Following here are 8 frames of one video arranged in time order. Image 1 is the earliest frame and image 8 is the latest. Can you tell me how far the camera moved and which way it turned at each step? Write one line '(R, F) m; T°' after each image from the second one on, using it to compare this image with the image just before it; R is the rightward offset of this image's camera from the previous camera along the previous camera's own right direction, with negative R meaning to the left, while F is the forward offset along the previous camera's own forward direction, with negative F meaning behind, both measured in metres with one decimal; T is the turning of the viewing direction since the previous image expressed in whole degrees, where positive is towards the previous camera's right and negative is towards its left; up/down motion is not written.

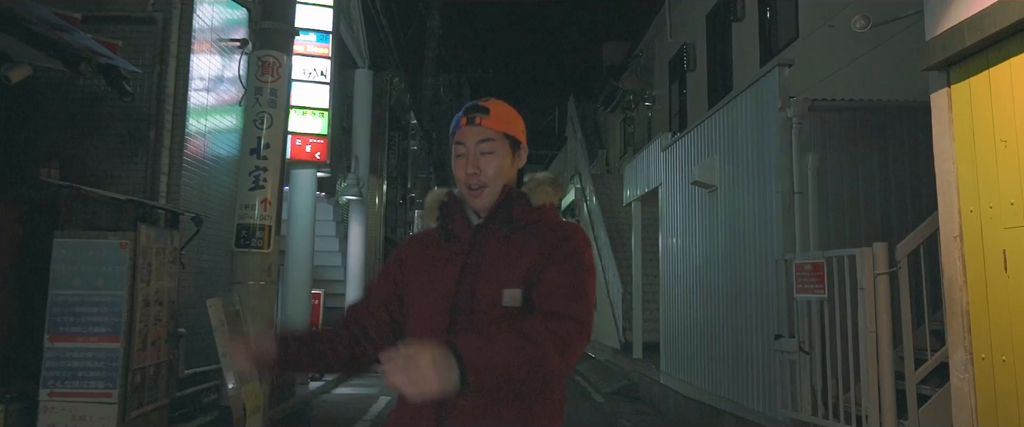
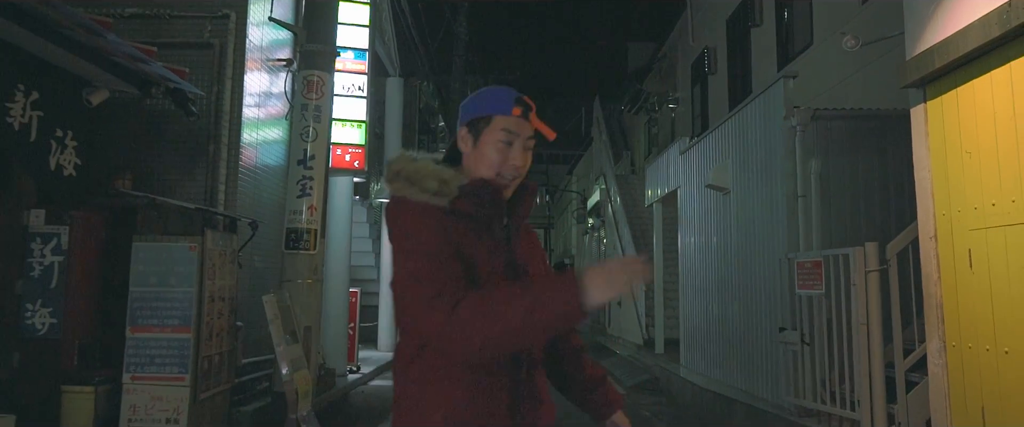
(+0.1, -0.6) m; -2°
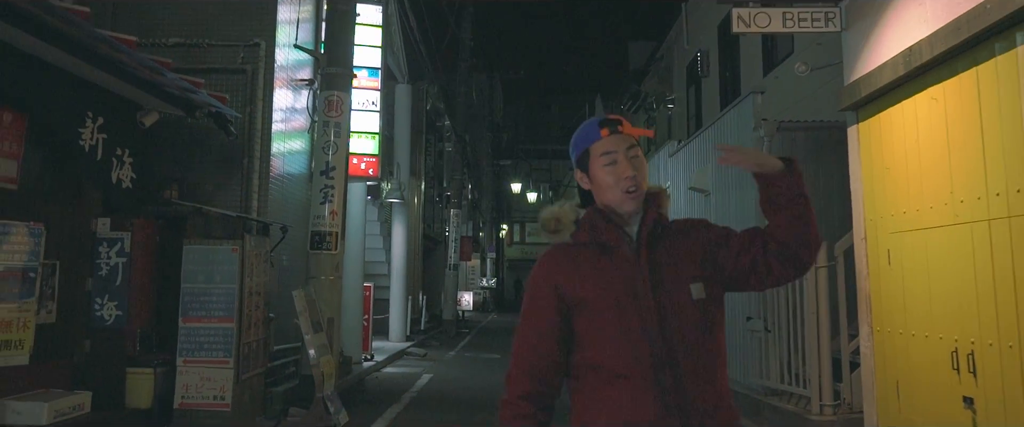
(+0.1, -1.0) m; -1°
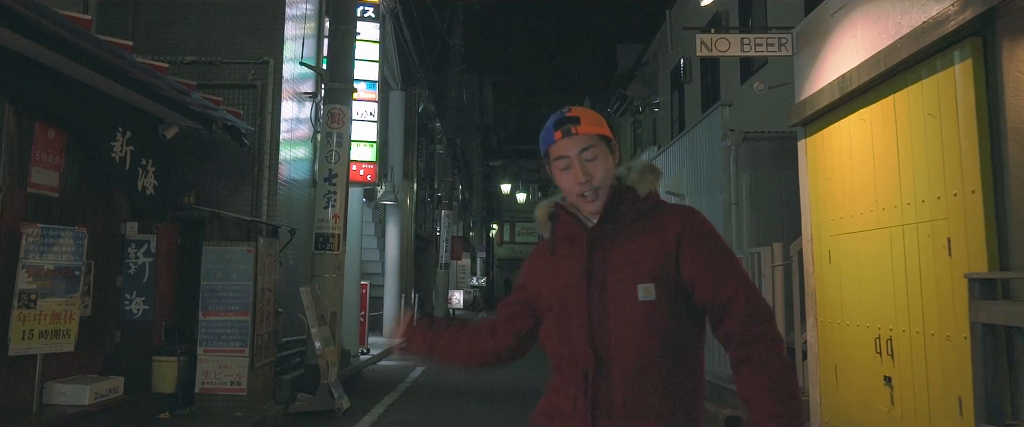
(0.0, -0.8) m; +1°
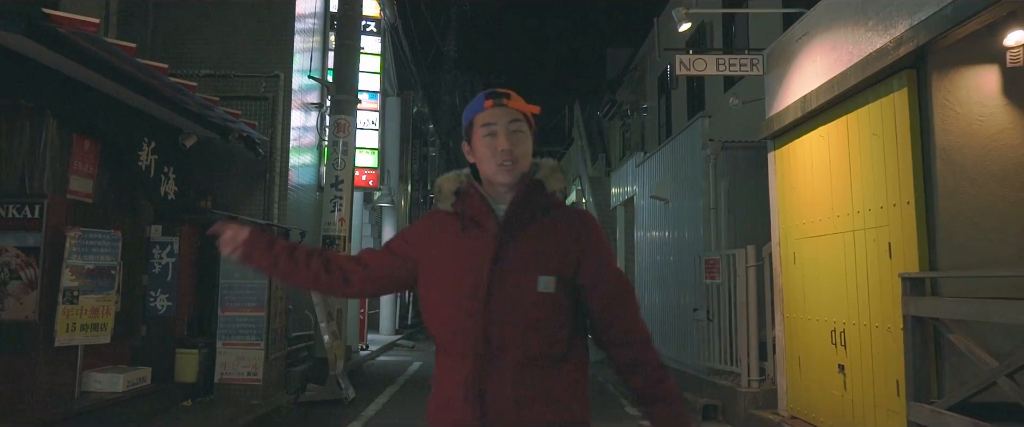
(-0.1, -0.7) m; +1°
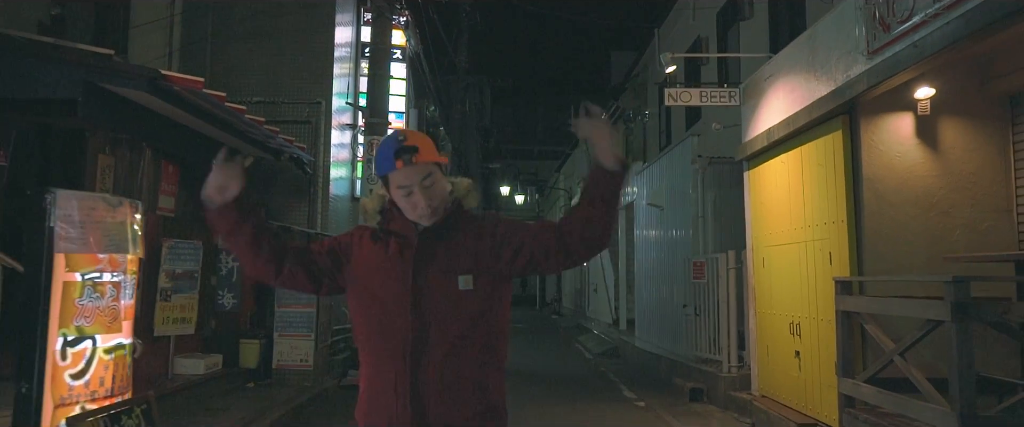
(-0.1, -1.4) m; 0°
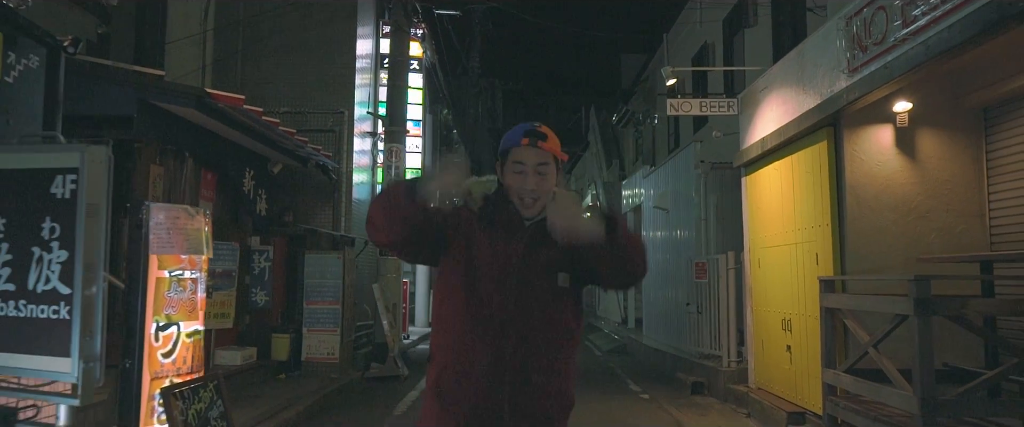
(0.0, -0.7) m; -1°
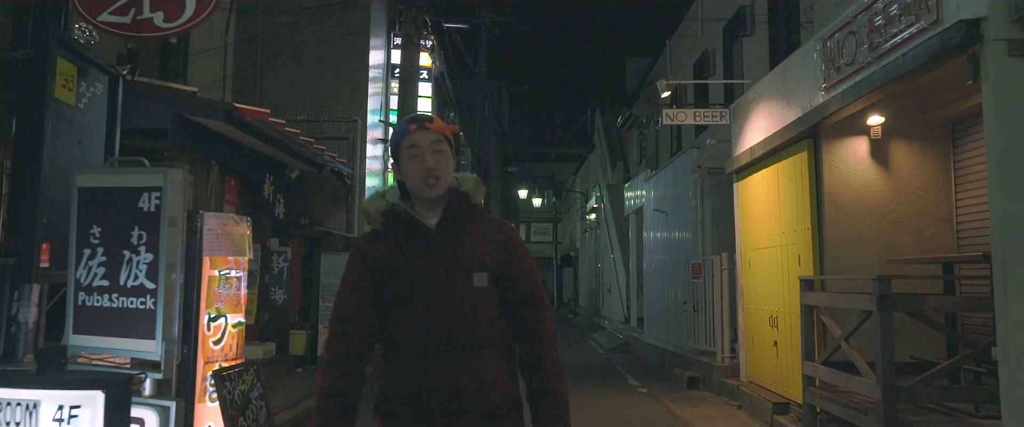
(0.0, -0.6) m; 0°
